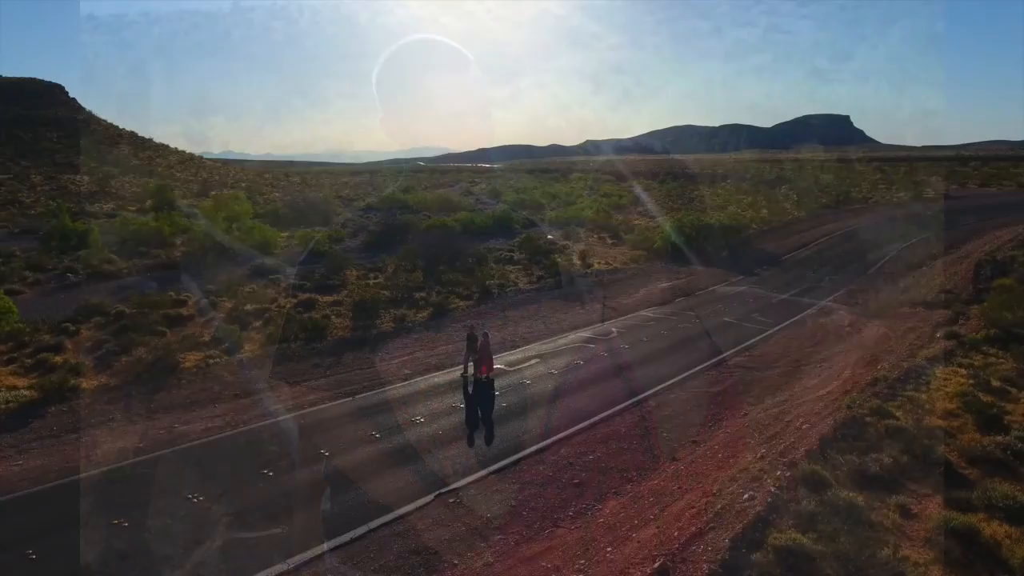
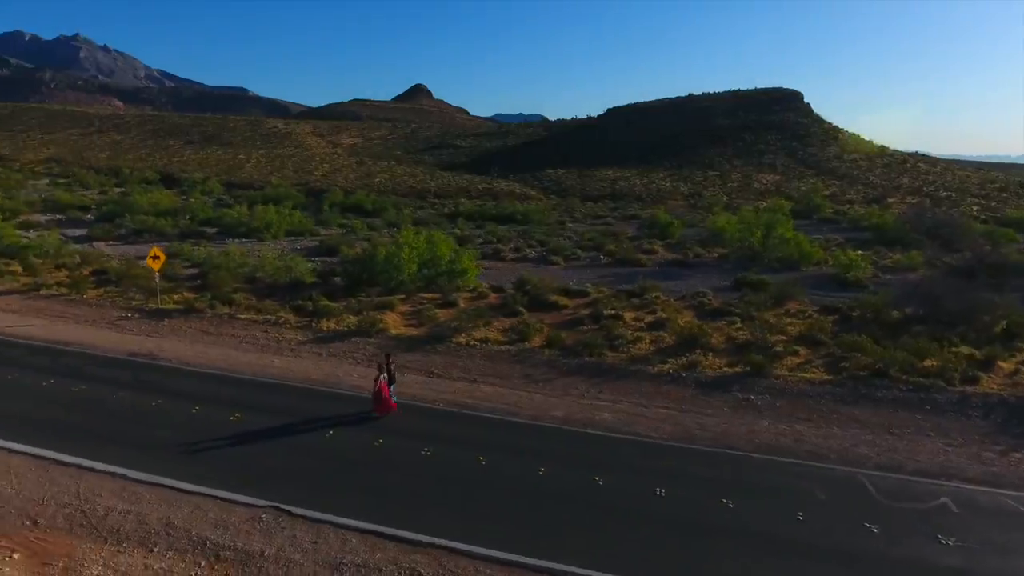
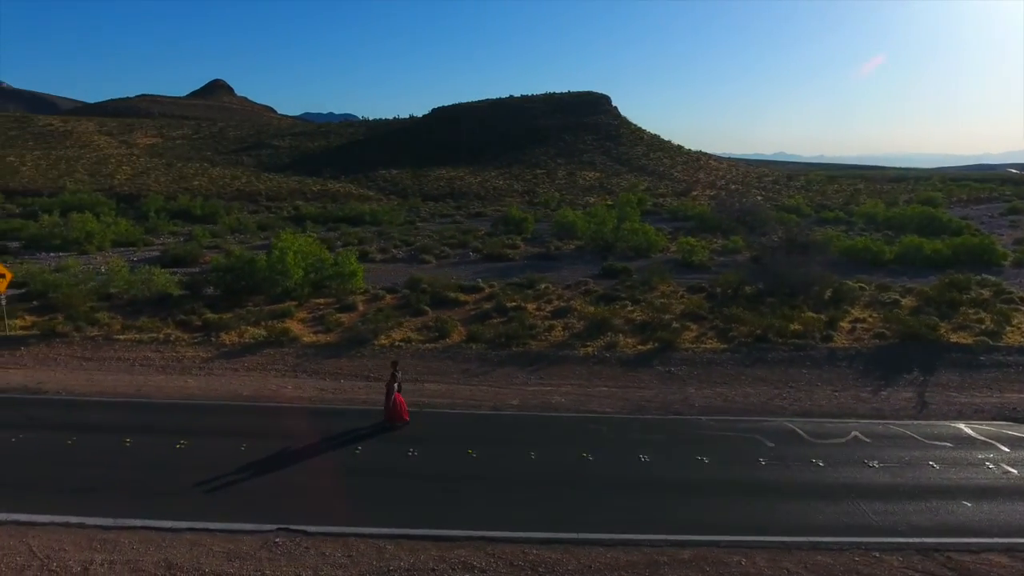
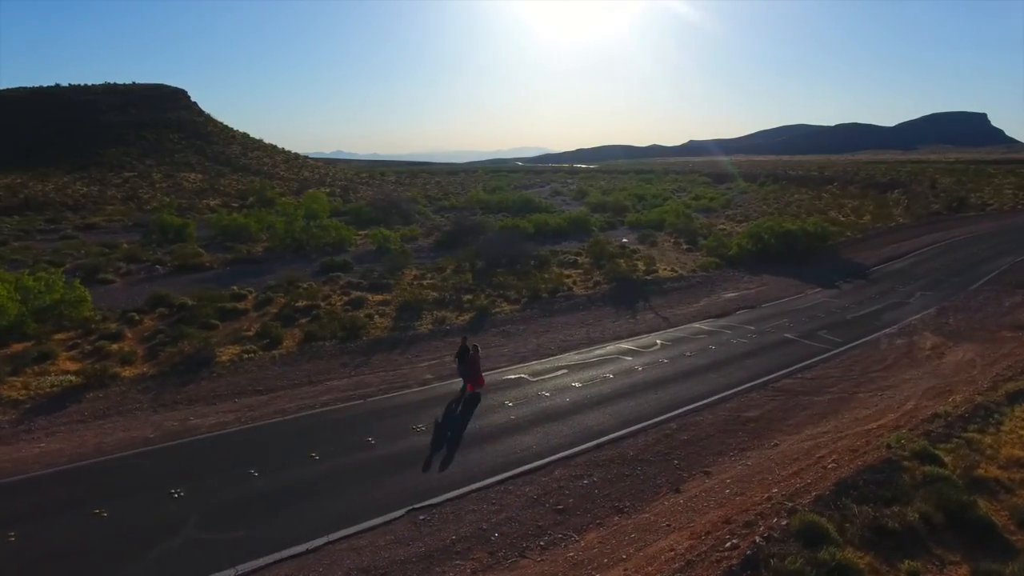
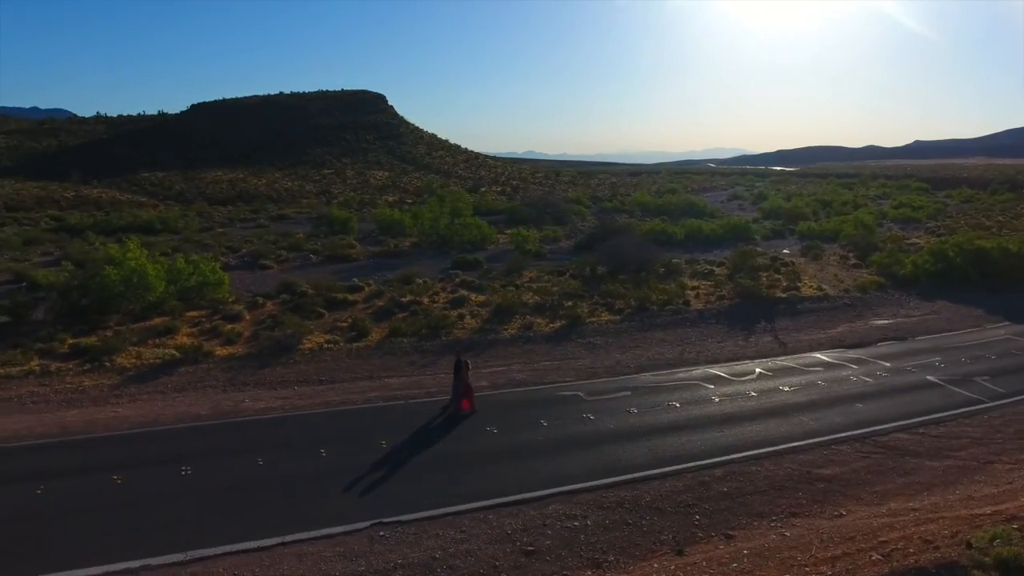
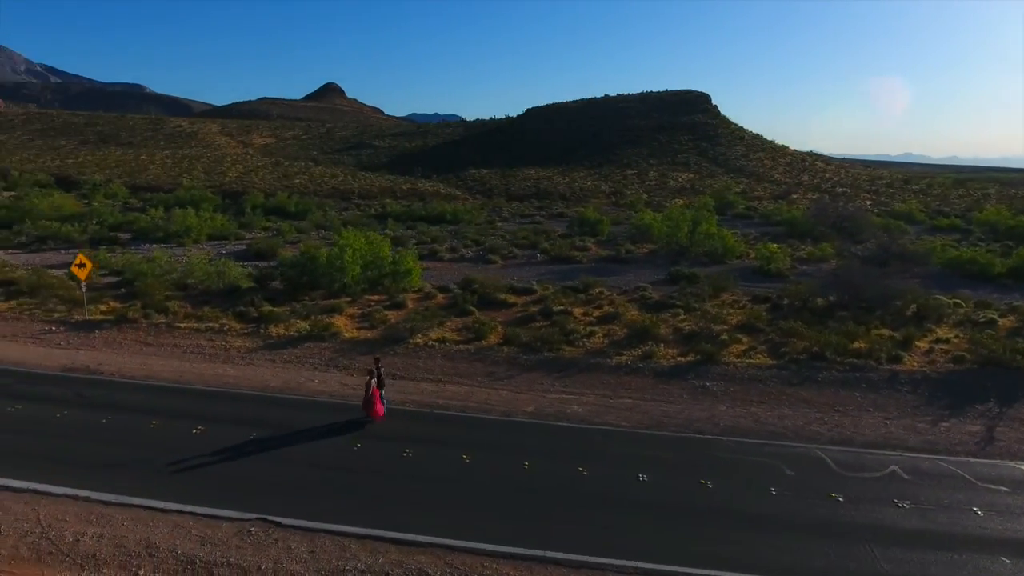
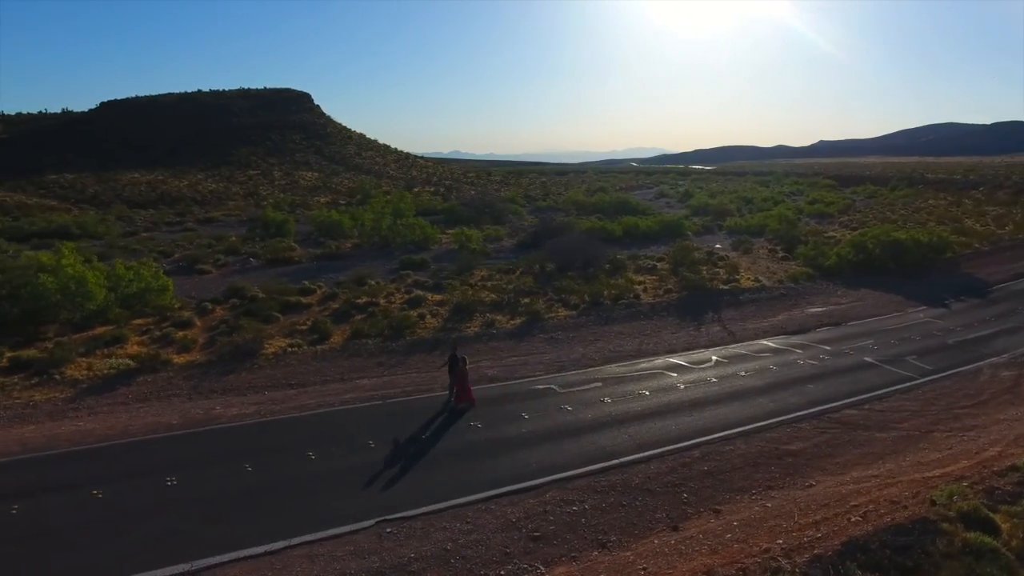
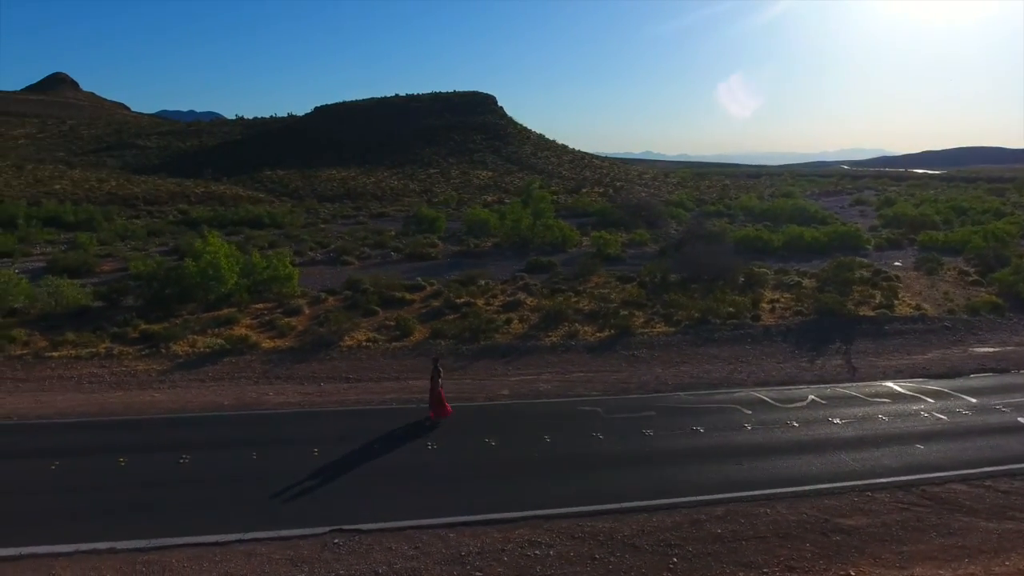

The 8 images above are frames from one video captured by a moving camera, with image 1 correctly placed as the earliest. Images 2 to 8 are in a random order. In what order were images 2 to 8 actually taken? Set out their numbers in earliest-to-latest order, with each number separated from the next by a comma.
4, 7, 5, 8, 3, 6, 2
